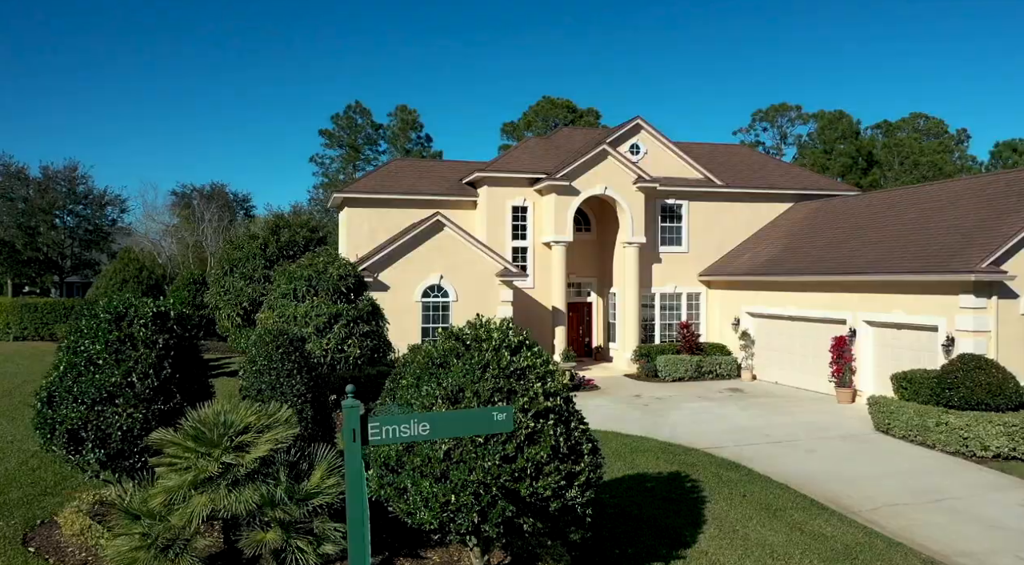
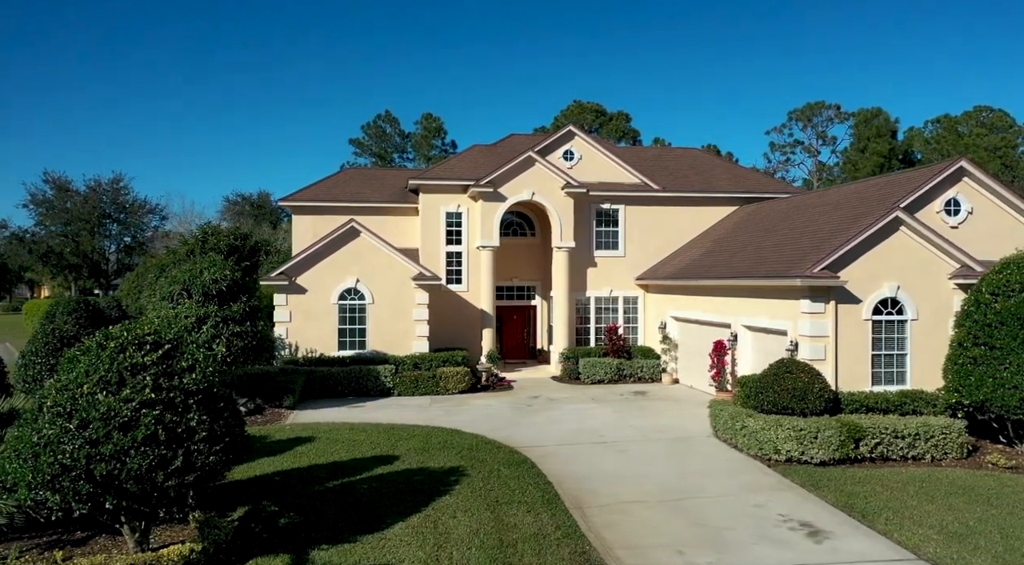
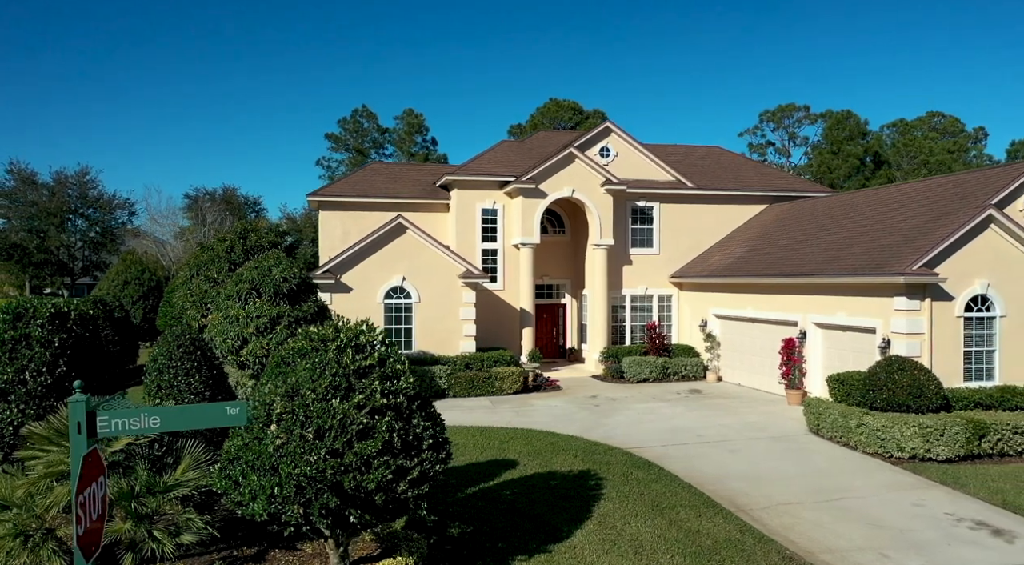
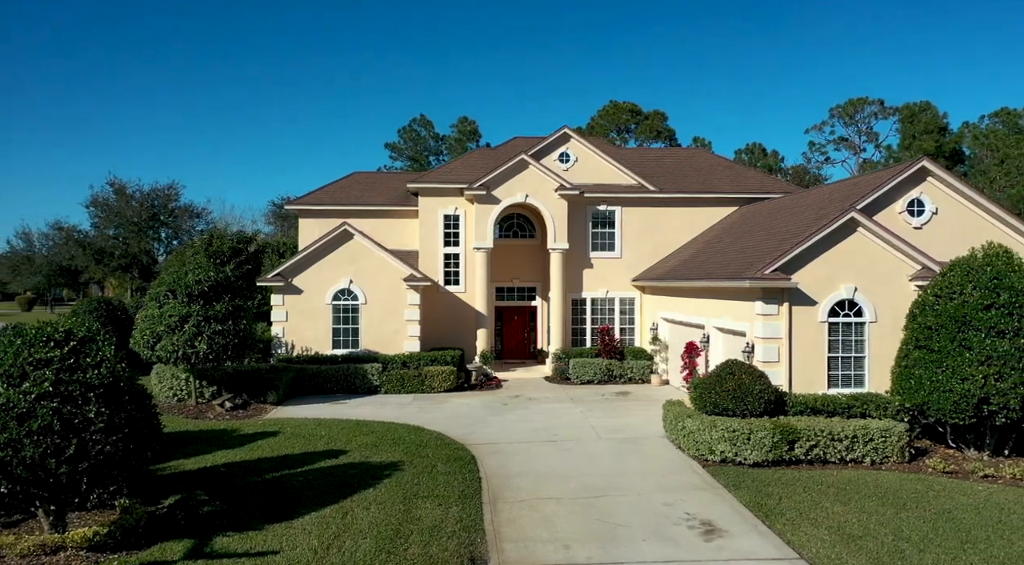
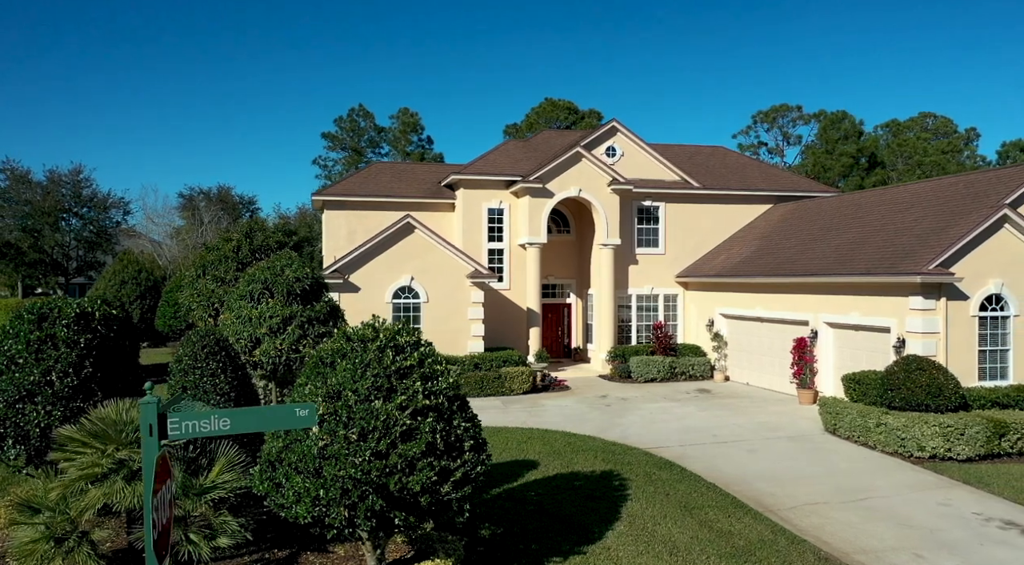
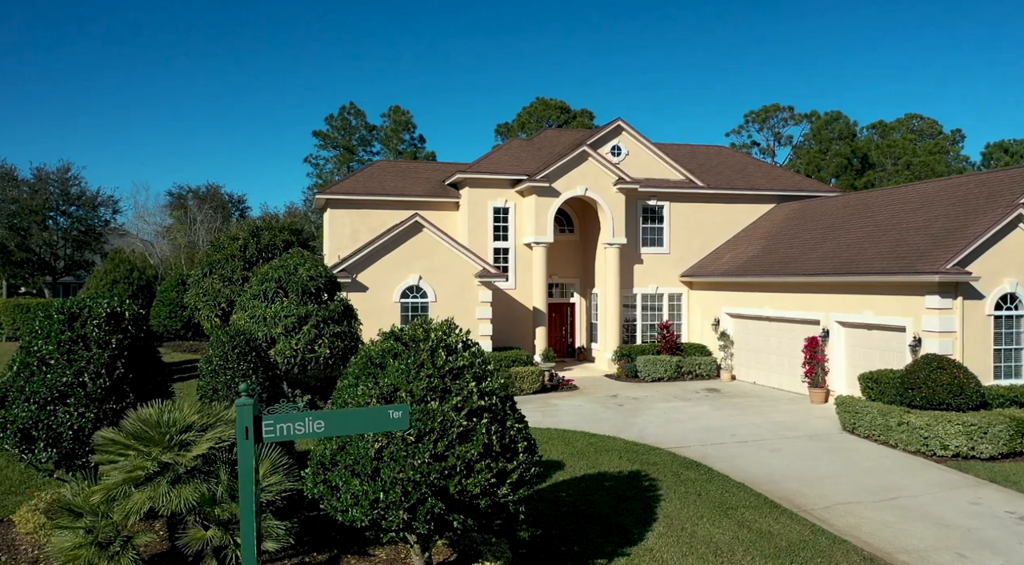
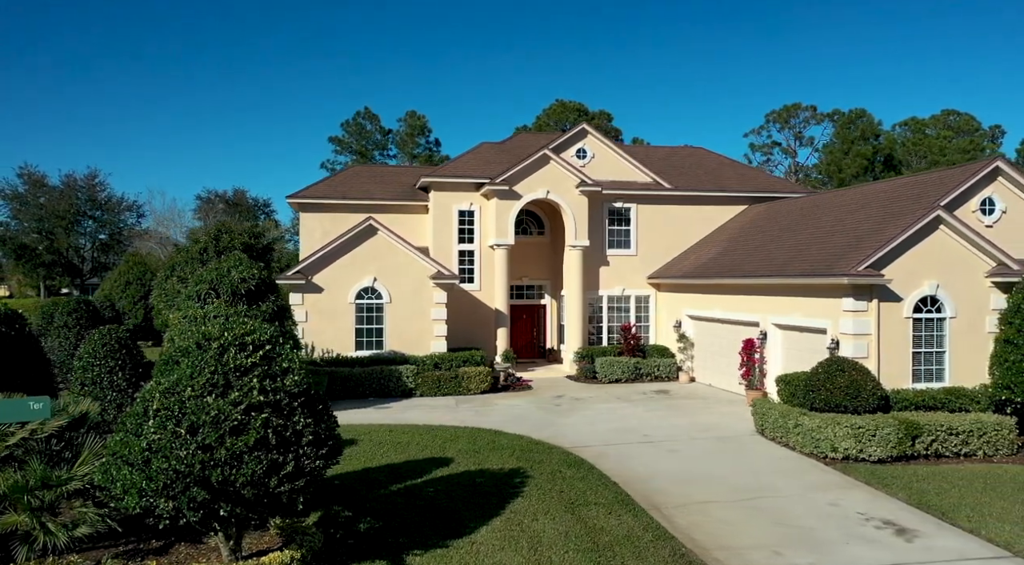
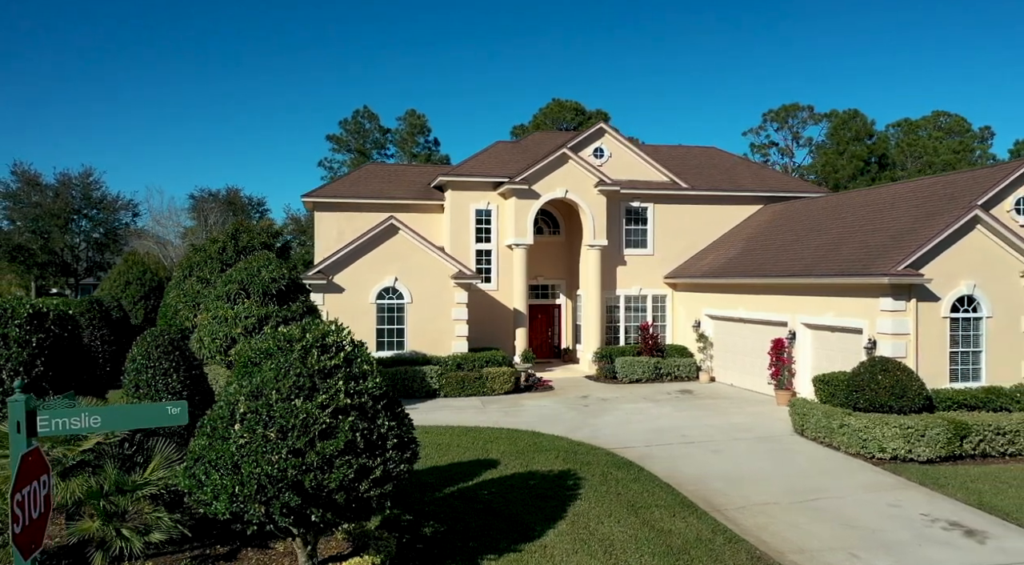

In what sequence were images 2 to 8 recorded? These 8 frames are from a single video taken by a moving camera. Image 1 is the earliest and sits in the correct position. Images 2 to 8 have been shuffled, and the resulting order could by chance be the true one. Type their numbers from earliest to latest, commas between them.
6, 5, 3, 8, 7, 2, 4
